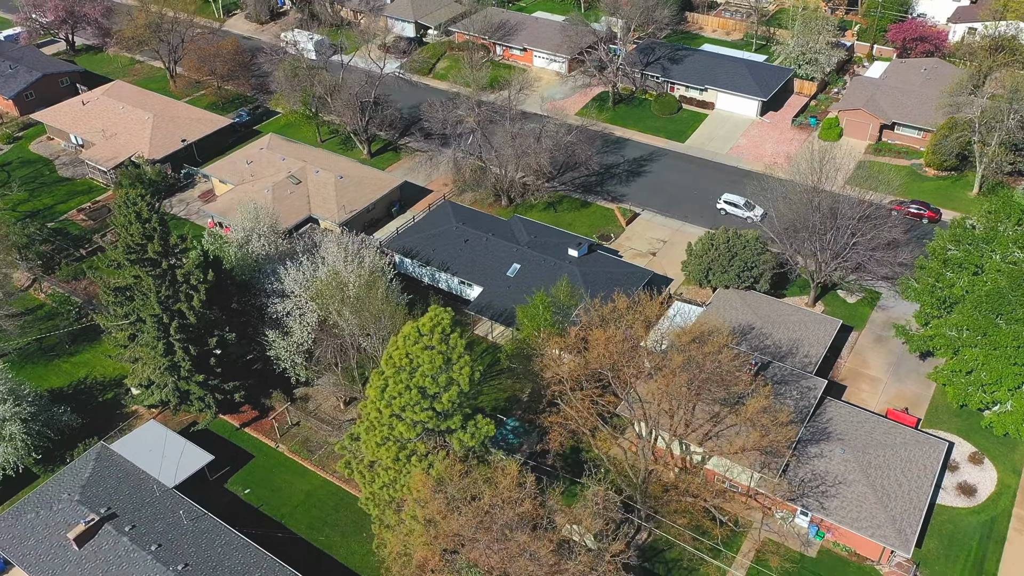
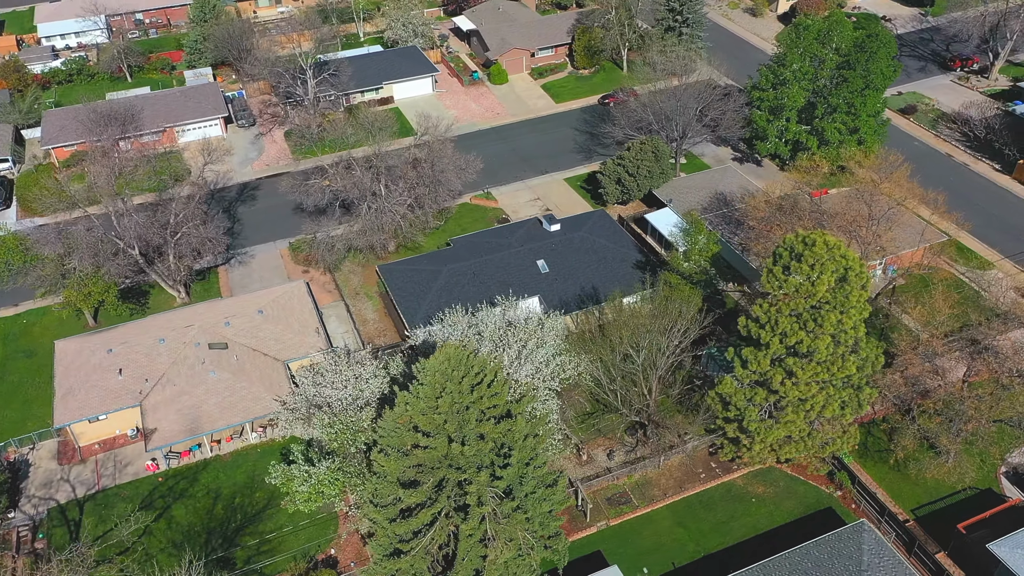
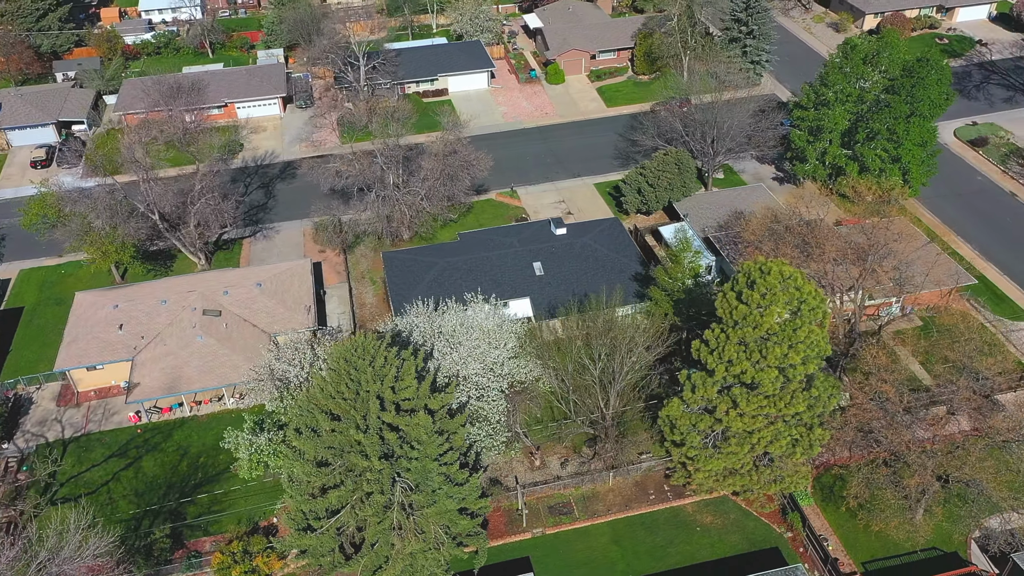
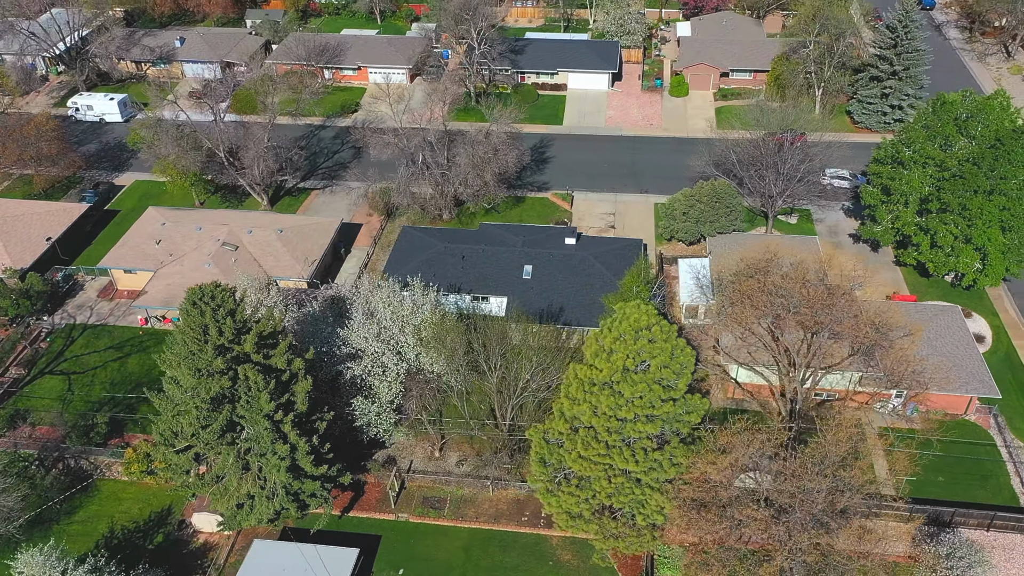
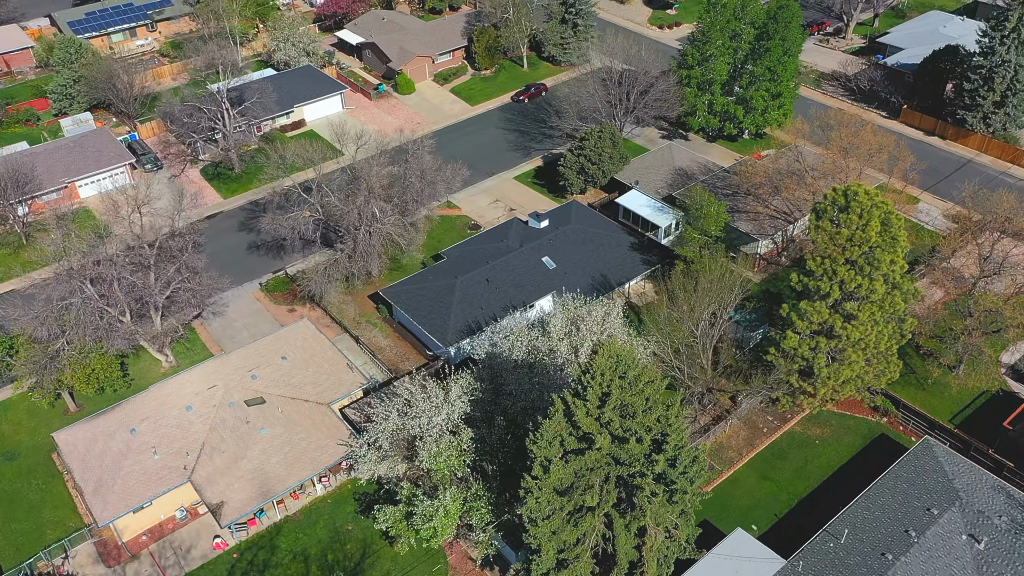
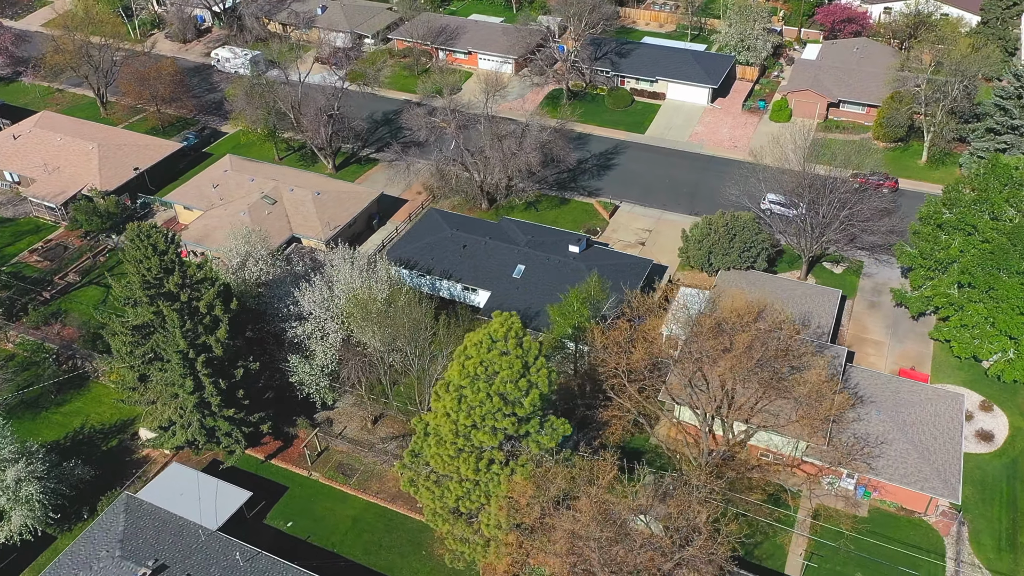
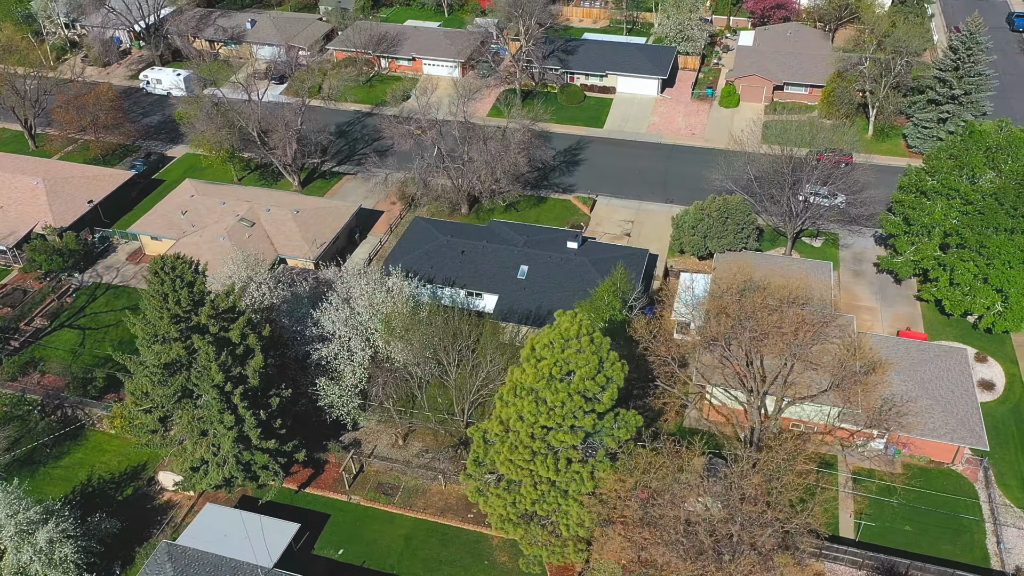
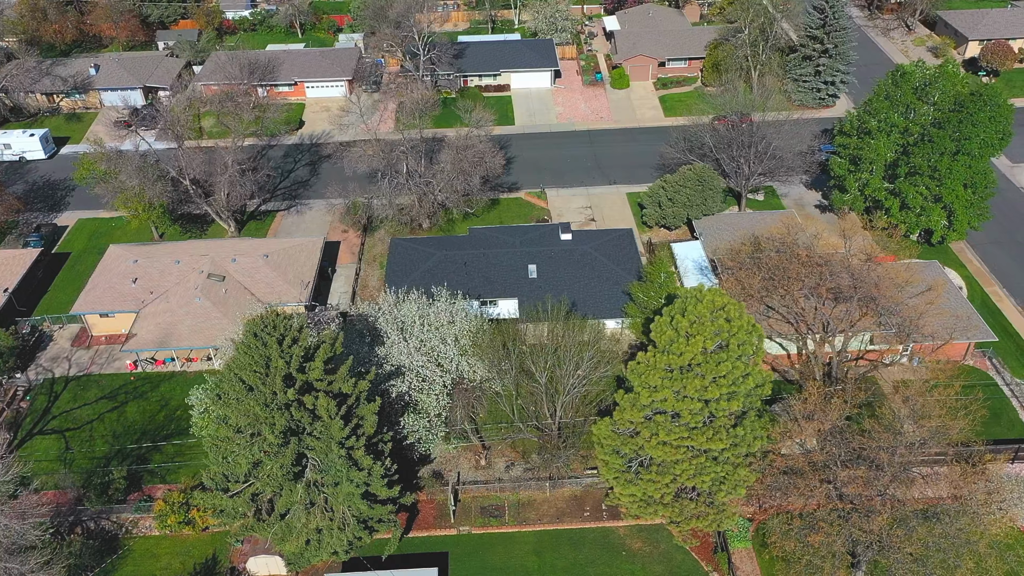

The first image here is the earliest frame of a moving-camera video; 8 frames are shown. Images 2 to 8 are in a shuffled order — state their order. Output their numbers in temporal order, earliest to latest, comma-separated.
6, 7, 4, 8, 3, 2, 5
